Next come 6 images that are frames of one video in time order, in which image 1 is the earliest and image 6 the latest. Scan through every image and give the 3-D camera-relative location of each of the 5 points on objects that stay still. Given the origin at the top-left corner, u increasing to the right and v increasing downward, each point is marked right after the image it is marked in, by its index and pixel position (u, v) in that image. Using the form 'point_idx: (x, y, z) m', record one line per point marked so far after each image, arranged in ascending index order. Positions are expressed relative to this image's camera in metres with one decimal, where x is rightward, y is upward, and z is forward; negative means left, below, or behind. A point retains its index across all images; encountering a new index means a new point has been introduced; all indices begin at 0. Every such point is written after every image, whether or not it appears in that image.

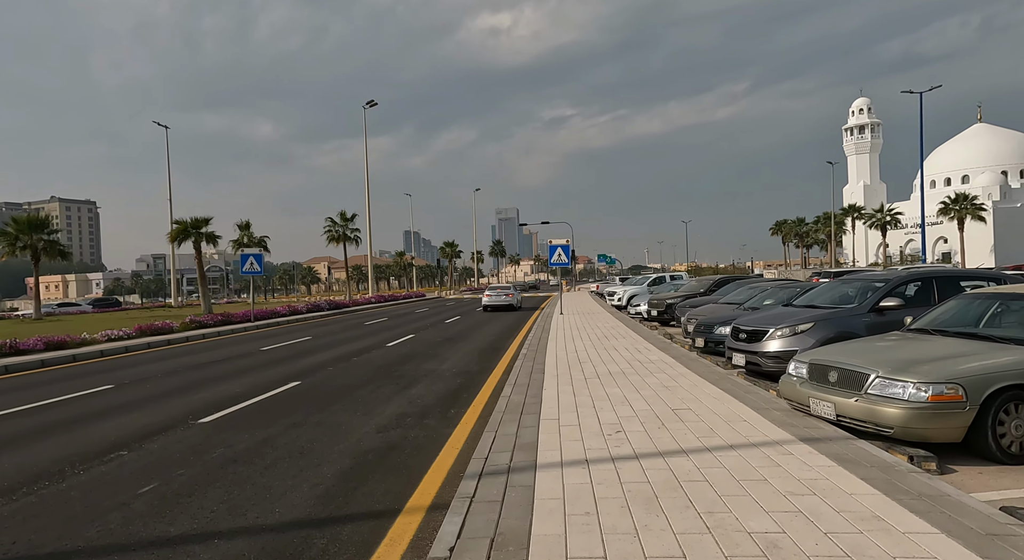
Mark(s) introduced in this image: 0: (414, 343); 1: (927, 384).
0: (-2.7, -1.8, +17.8) m
1: (+3.5, -0.9, +5.3) m
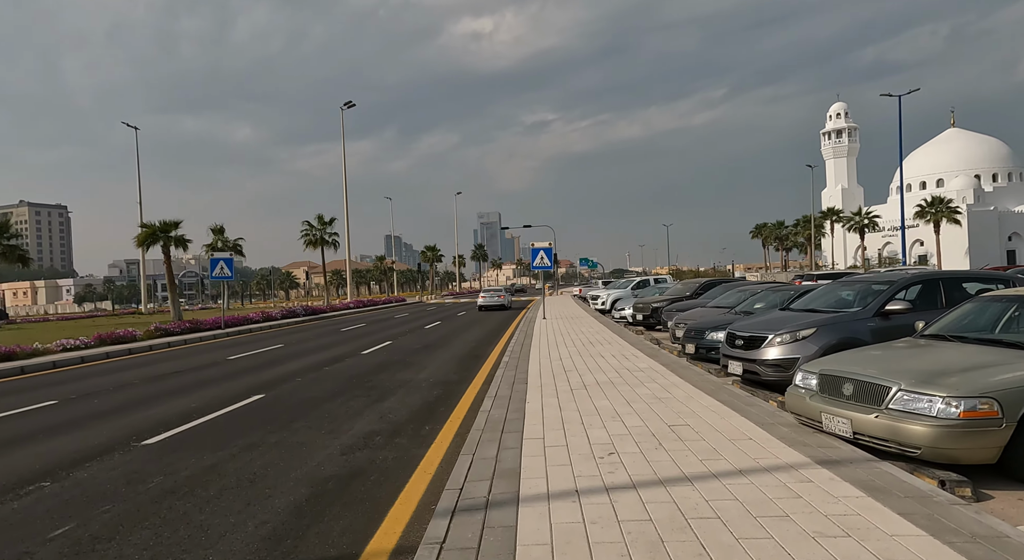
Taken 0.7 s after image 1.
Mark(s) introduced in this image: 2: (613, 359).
0: (-3.2, -1.9, +17.0) m
1: (+3.3, -0.9, +4.7) m
2: (+1.9, -1.5, +11.8) m
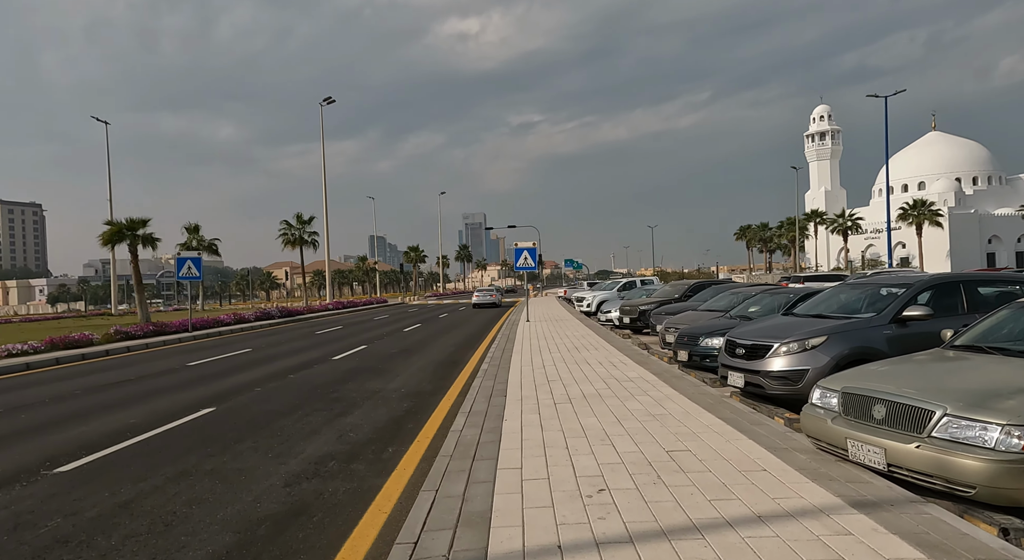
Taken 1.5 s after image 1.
0: (-3.7, -1.9, +16.1) m
1: (+3.1, -0.9, +3.9) m
2: (+1.5, -1.5, +10.9) m
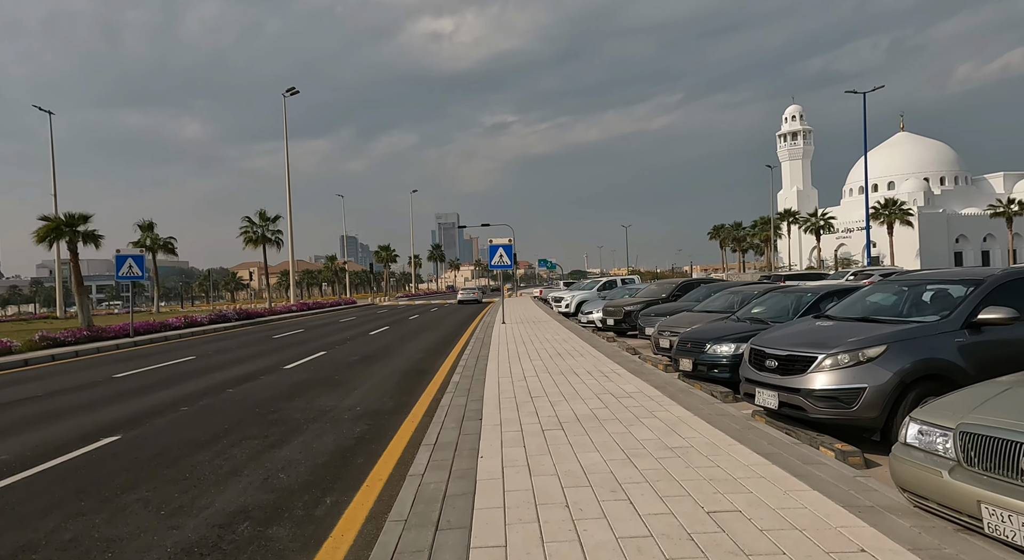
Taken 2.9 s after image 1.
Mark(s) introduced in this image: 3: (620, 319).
0: (-4.3, -1.9, +14.3) m
1: (+3.0, -0.8, +2.4) m
2: (+1.2, -1.5, +9.4) m
3: (+3.0, -1.1, +17.9) m
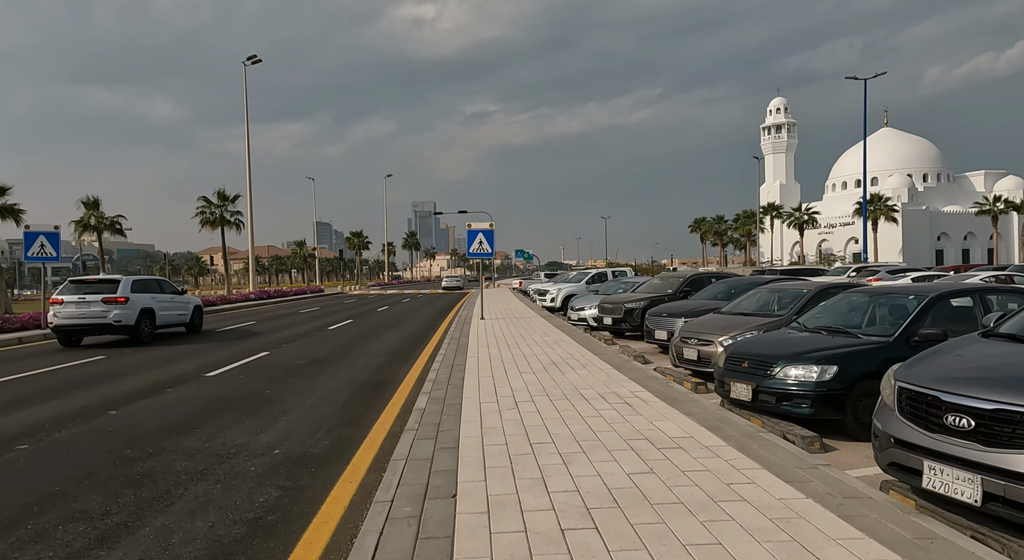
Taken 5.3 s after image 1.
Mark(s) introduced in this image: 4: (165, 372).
0: (-4.6, -1.6, +11.4) m
1: (+3.2, -0.9, -0.2) m
2: (+1.0, -1.4, +6.7) m
3: (+2.6, -0.9, +15.3) m
4: (-6.3, -1.7, +11.4) m
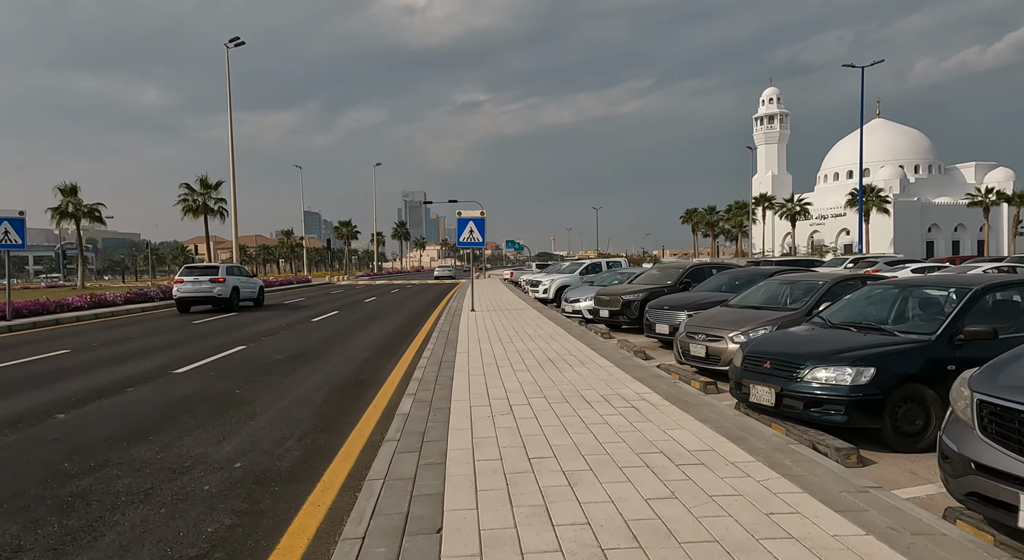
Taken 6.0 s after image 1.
0: (-4.7, -1.4, +10.6) m
1: (+3.2, -0.9, -0.9) m
2: (+1.0, -1.3, +6.0) m
3: (+2.4, -0.7, +14.6) m
4: (-6.4, -1.5, +10.6) m
